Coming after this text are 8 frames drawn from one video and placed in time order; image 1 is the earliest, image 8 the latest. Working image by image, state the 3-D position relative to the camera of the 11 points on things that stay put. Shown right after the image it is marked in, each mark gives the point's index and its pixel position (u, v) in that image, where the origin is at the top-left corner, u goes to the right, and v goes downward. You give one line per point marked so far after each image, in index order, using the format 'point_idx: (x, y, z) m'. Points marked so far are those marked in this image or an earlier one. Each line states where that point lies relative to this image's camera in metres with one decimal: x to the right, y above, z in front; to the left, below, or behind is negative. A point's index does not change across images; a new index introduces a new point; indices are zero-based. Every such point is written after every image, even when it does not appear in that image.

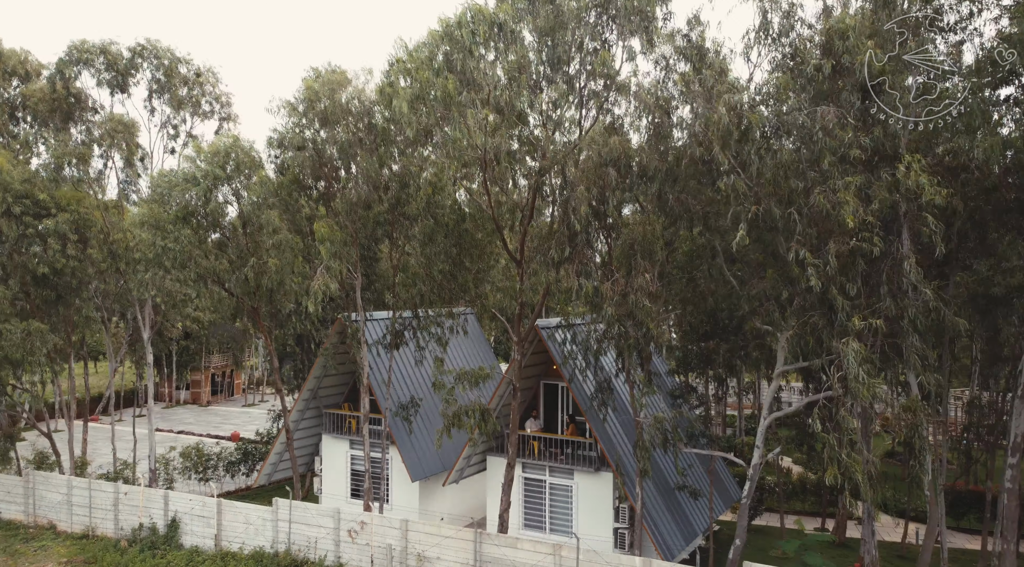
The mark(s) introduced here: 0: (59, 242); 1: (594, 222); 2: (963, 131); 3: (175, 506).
0: (-11.2, +1.0, +17.8) m
1: (+1.3, +1.0, +11.2) m
2: (+6.2, +2.1, +9.9) m
3: (-8.1, -5.3, +17.3) m
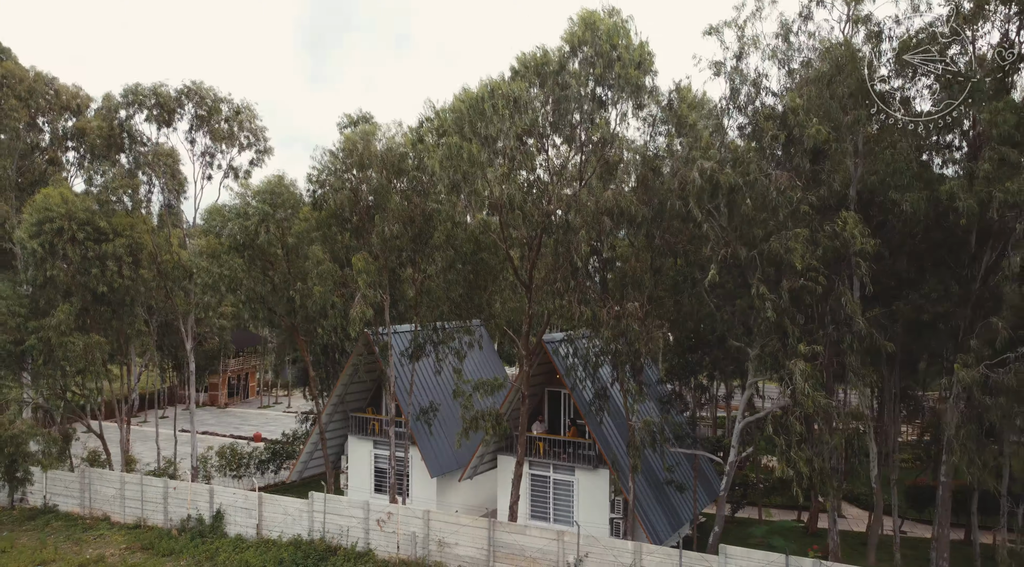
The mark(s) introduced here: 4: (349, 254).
0: (-10.9, +0.6, +20.0) m
1: (+1.5, +0.5, +13.4) m
2: (+6.4, +1.6, +12.0) m
3: (-7.9, -5.8, +19.4) m
4: (-3.6, +0.6, +16.0) m
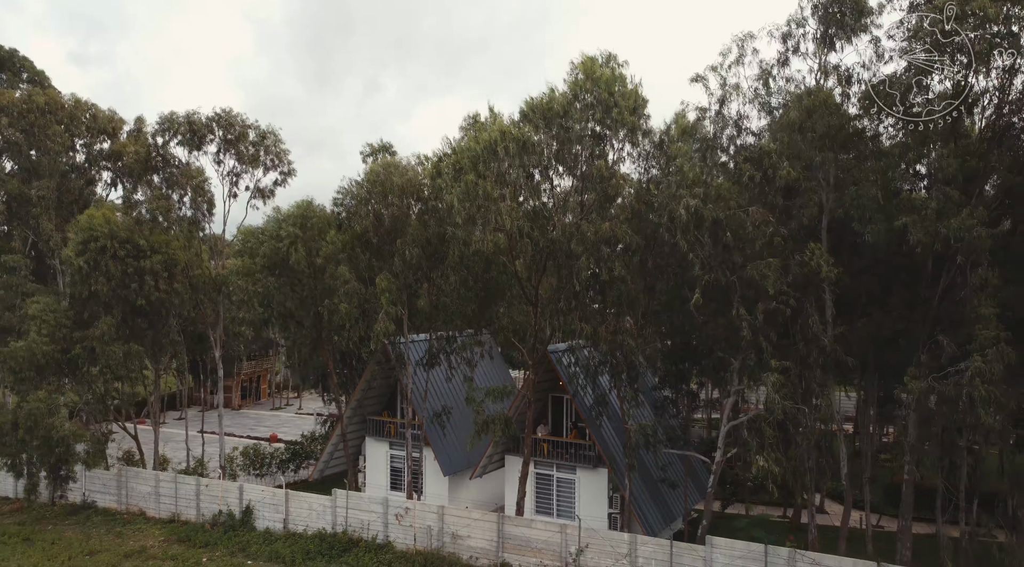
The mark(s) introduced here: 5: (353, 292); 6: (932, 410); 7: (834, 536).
0: (-10.7, +0.2, +21.7) m
1: (+1.7, +0.1, +15.0) m
2: (+6.6, +1.2, +13.7) m
3: (-7.7, -6.2, +21.1) m
4: (-3.4, +0.2, +17.7) m
5: (-3.7, -0.2, +17.0) m
6: (+7.5, -2.2, +12.9) m
7: (+8.2, -6.4, +18.3) m
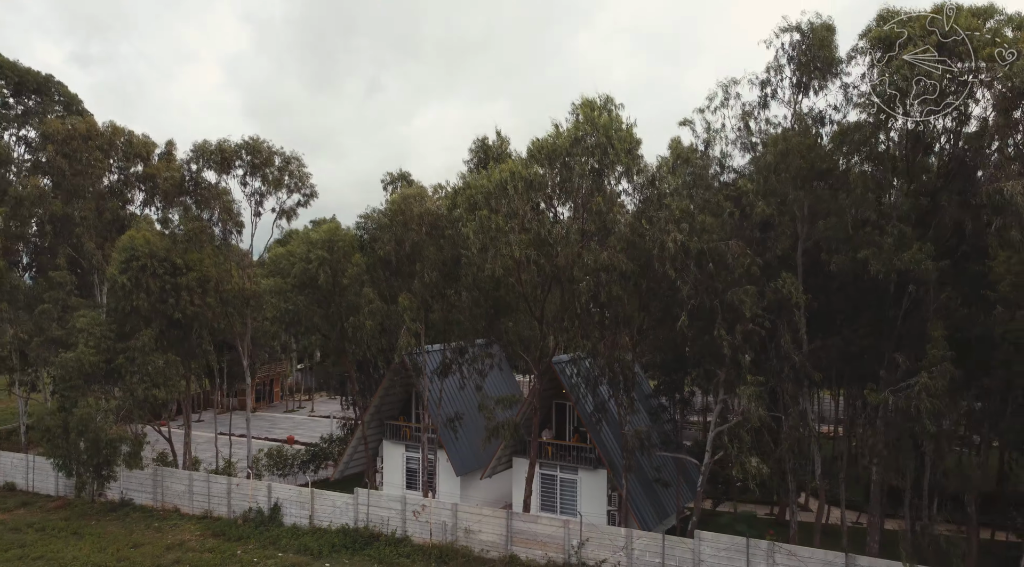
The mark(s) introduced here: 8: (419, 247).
0: (-10.5, -0.3, +23.6) m
1: (+1.9, -0.4, +16.8) m
2: (+6.8, +0.7, +15.4) m
3: (-7.5, -6.7, +23.0) m
4: (-3.2, -0.3, +19.5) m
5: (-3.5, -0.7, +18.8) m
6: (+7.7, -2.7, +14.7) m
7: (+8.4, -6.9, +20.1) m
8: (-2.4, +1.0, +18.9) m
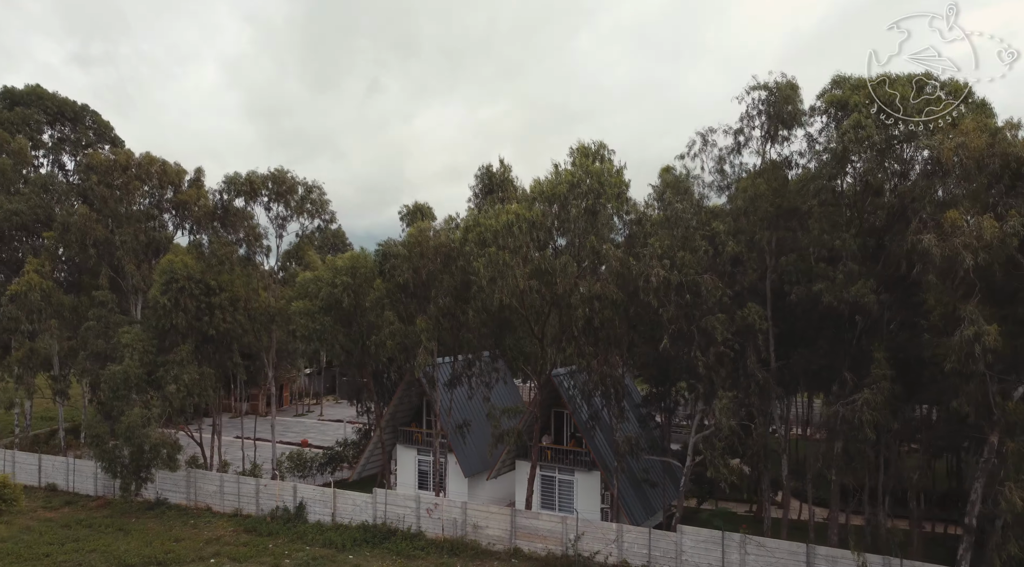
0: (-10.4, -1.0, +25.9) m
1: (+2.0, -1.1, +19.3) m
2: (+6.9, 0.0, +17.9) m
3: (-7.4, -7.4, +25.3) m
4: (-3.1, -0.9, +21.9) m
5: (-3.4, -1.4, +21.2) m
6: (+7.8, -3.4, +17.1) m
7: (+8.5, -7.6, +22.5) m
8: (-2.3, +0.3, +21.3) m
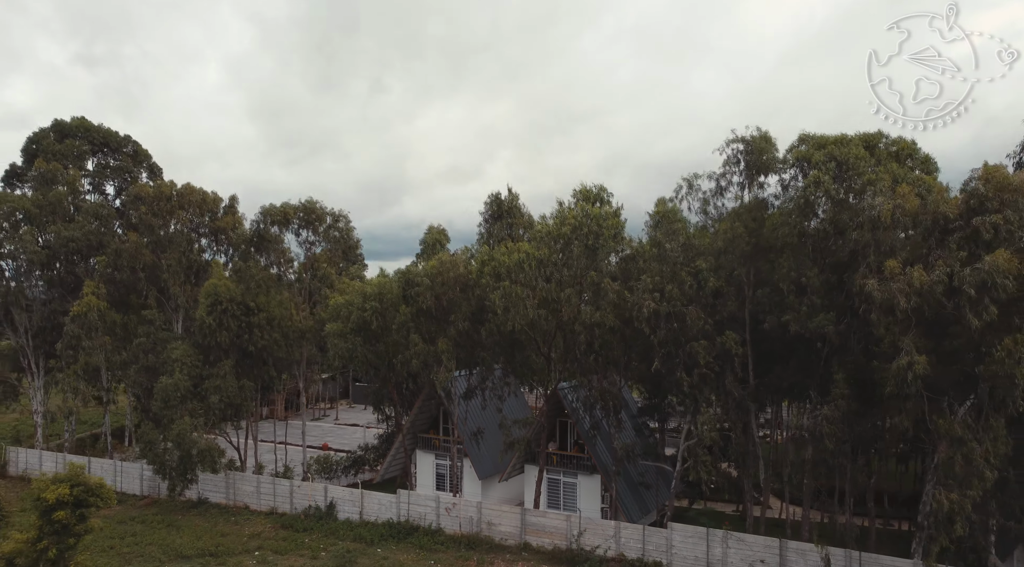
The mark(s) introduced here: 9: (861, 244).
0: (-10.1, -1.9, +28.8) m
1: (+2.3, -1.9, +22.1) m
2: (+7.2, -0.8, +20.7) m
3: (-7.0, -8.2, +28.2) m
4: (-2.7, -1.8, +24.7) m
5: (-3.0, -2.2, +24.0) m
6: (+8.1, -4.2, +19.9) m
7: (+8.9, -8.4, +25.3) m
8: (-2.0, -0.6, +24.1) m
9: (+8.4, +1.0, +17.5) m
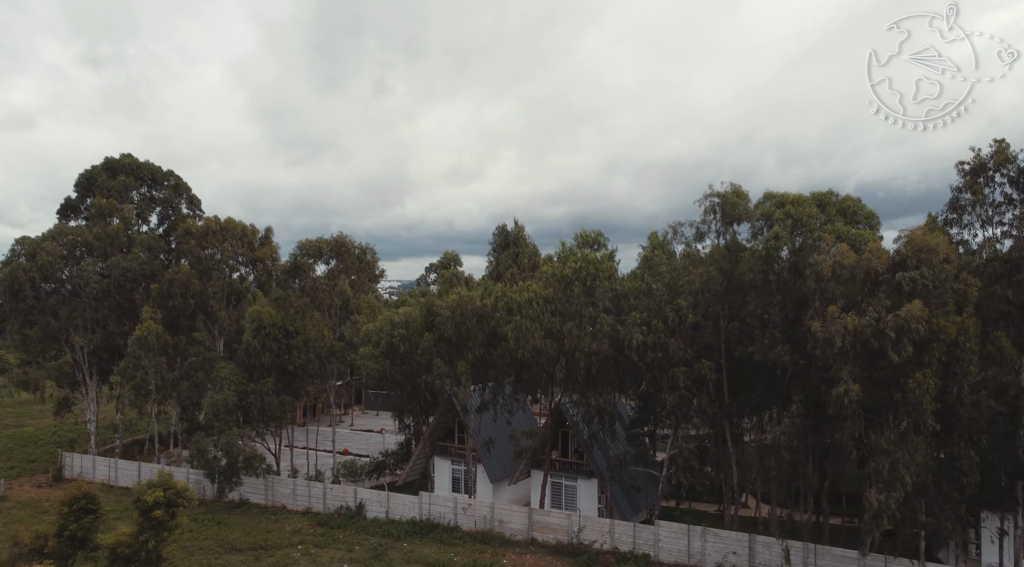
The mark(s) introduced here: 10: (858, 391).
0: (-9.7, -3.0, +32.6) m
1: (+2.6, -3.1, +25.9) m
2: (+7.6, -2.0, +24.5) m
3: (-6.7, -9.4, +32.0) m
4: (-2.4, -2.9, +28.6) m
5: (-2.7, -3.4, +27.8) m
6: (+8.4, -5.4, +23.7) m
7: (+9.2, -9.6, +29.1) m
8: (-1.6, -1.7, +27.9) m
9: (+8.8, -0.2, +21.3) m
10: (+9.4, -2.9, +19.7) m
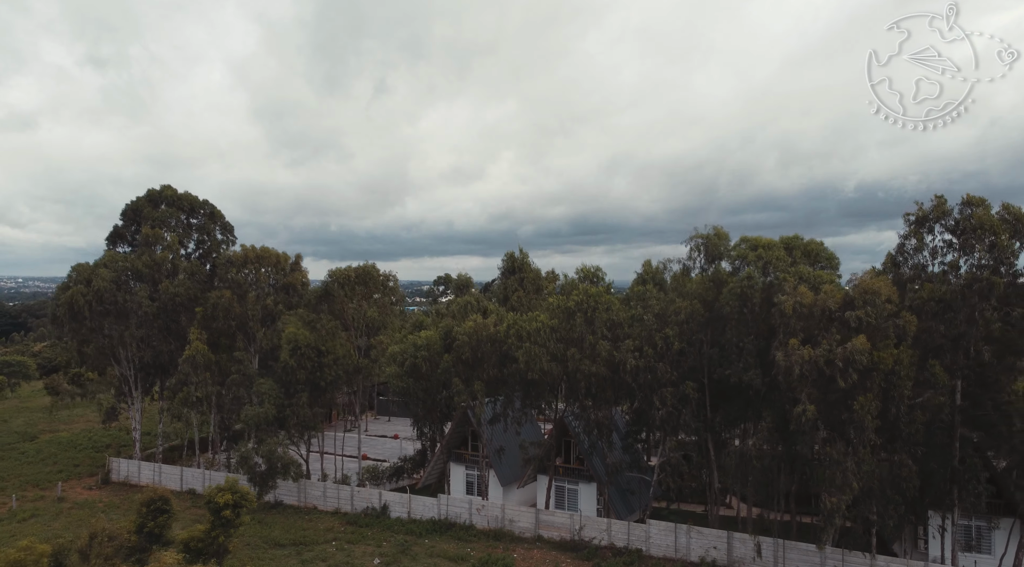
0: (-9.3, -4.3, +36.5) m
1: (+3.0, -4.3, +29.7) m
2: (+8.0, -3.2, +28.3) m
3: (-6.2, -10.6, +35.9) m
4: (-2.0, -4.2, +32.4) m
5: (-2.3, -4.6, +31.7) m
6: (+8.8, -6.6, +27.5) m
7: (+9.6, -10.8, +32.9) m
8: (-1.2, -3.0, +31.8) m
9: (+9.2, -1.4, +25.2) m
10: (+9.8, -4.2, +23.6) m
